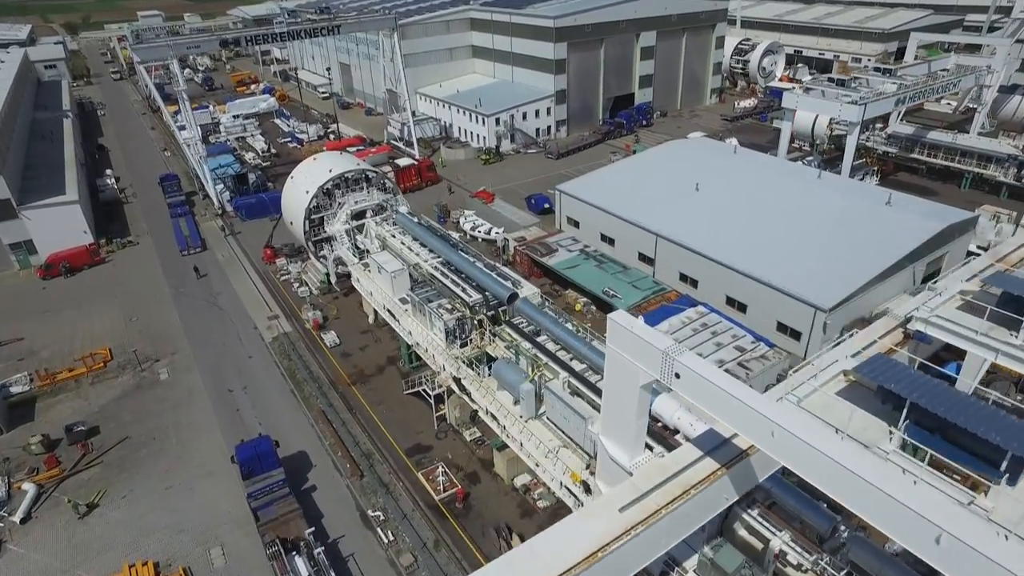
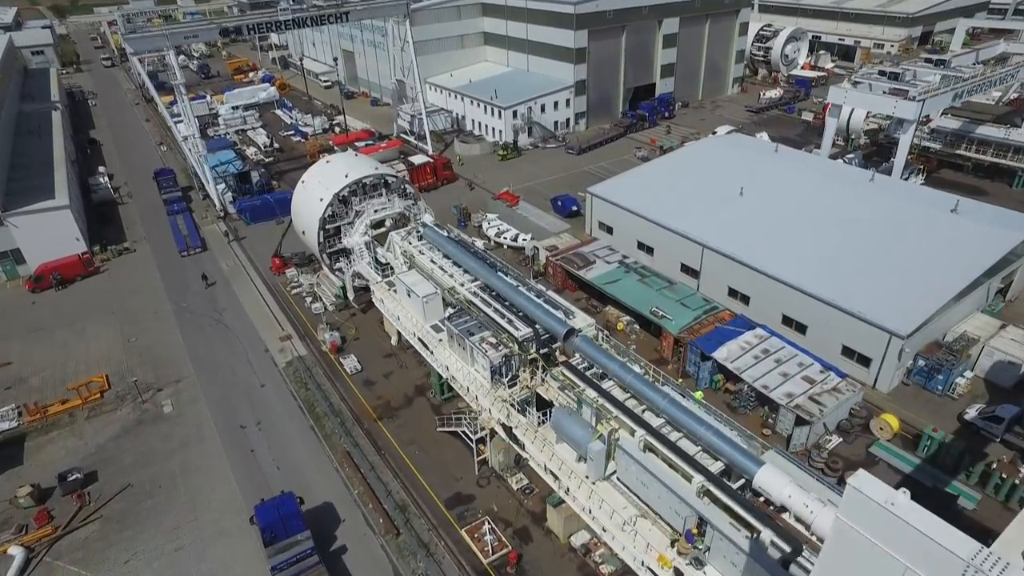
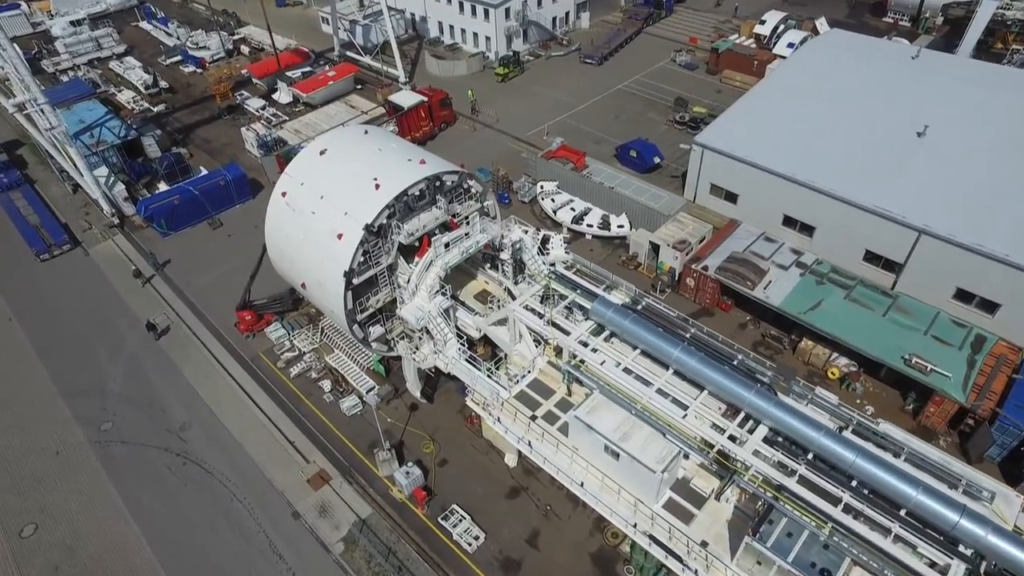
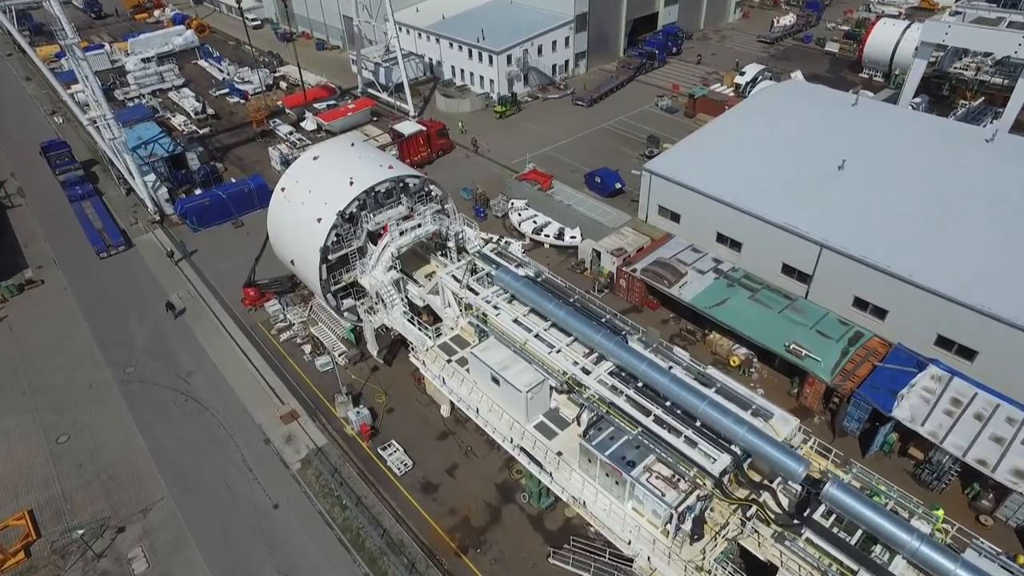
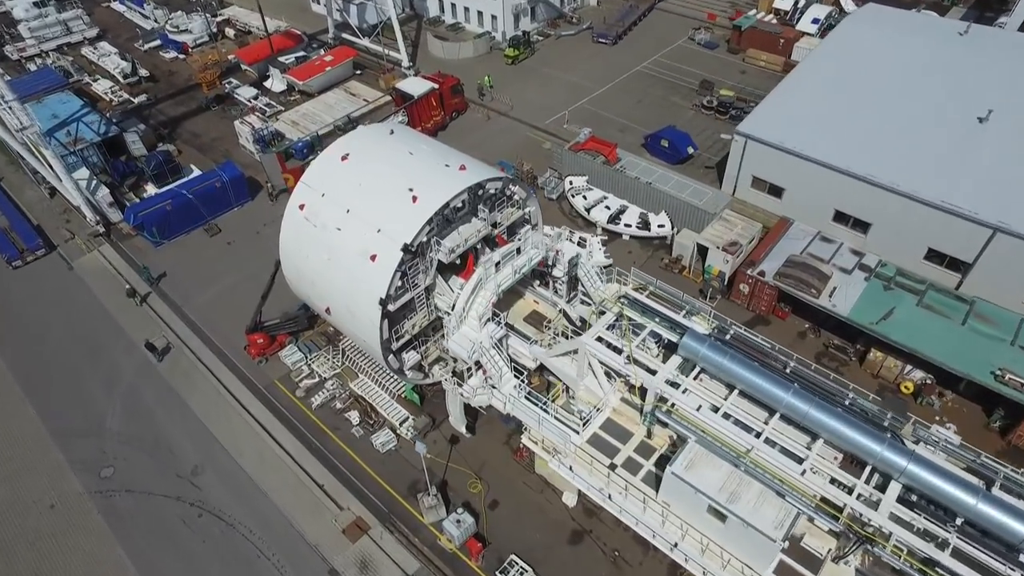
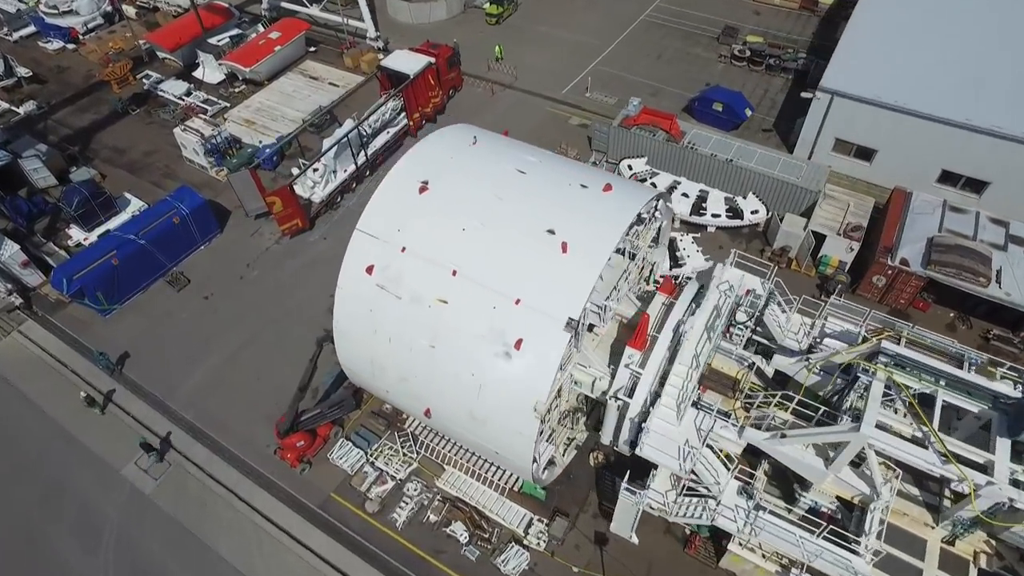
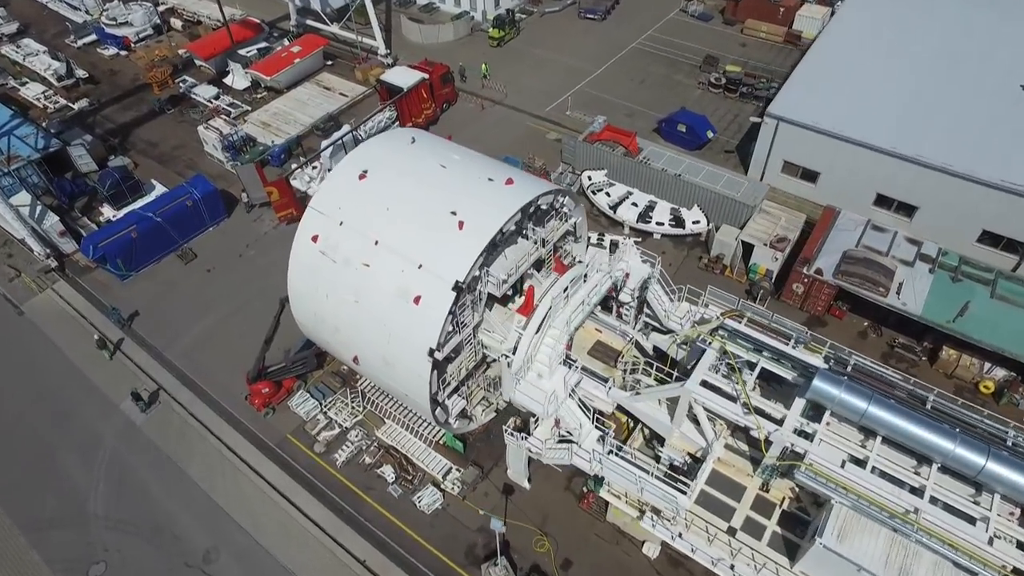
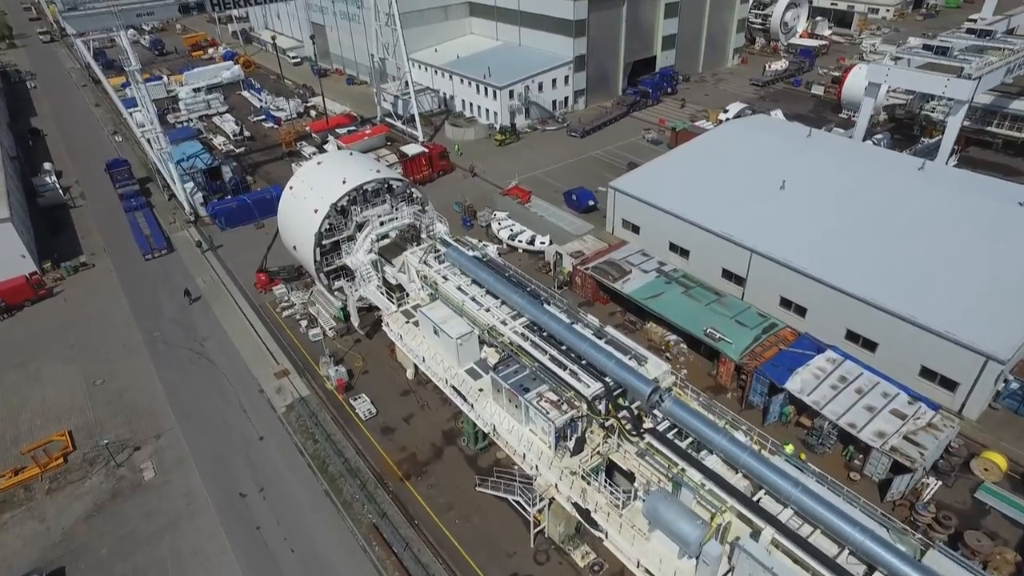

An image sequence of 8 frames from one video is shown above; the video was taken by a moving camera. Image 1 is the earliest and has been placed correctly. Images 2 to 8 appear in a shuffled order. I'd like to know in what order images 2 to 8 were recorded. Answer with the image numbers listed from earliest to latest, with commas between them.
2, 8, 4, 3, 5, 7, 6
